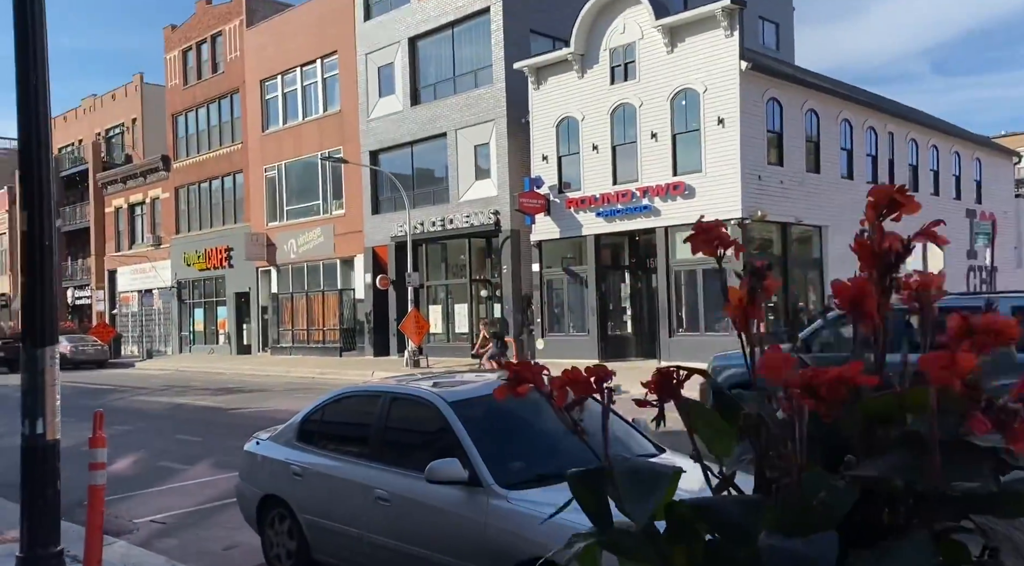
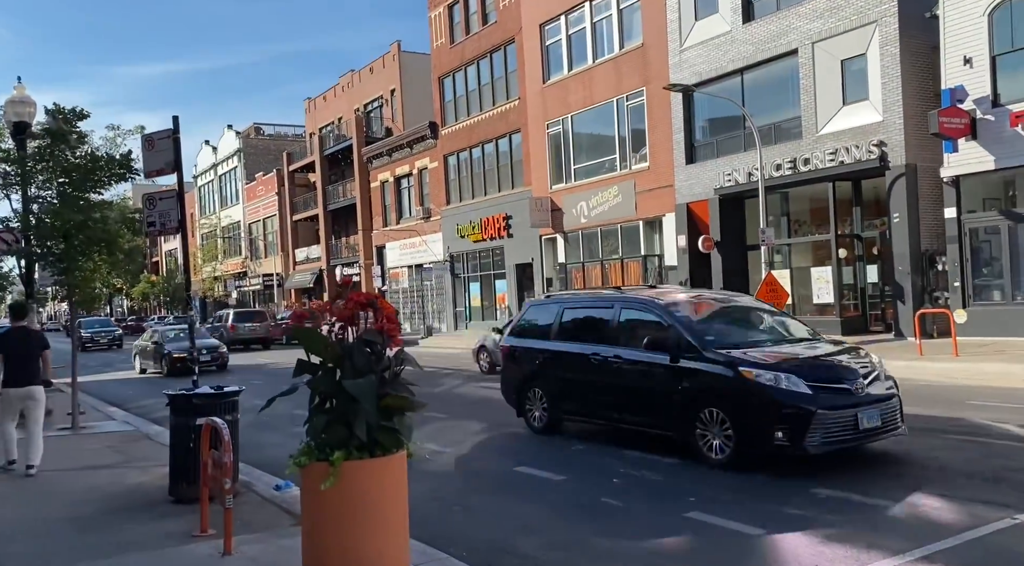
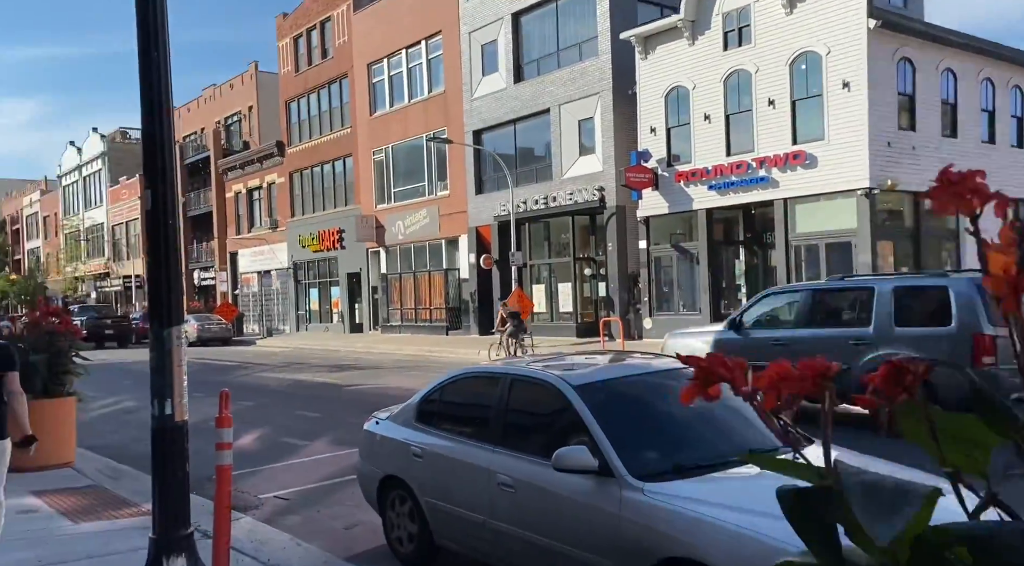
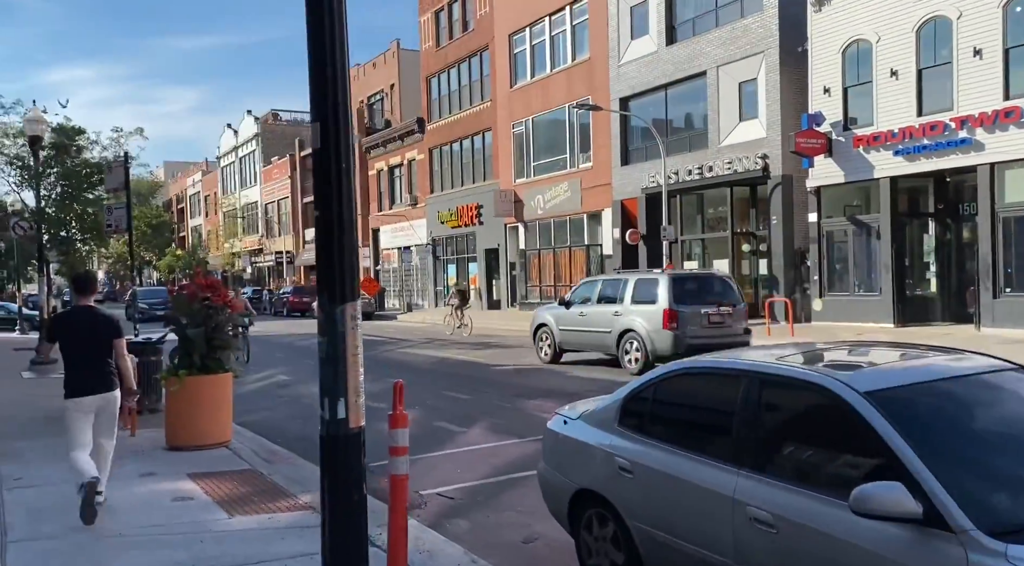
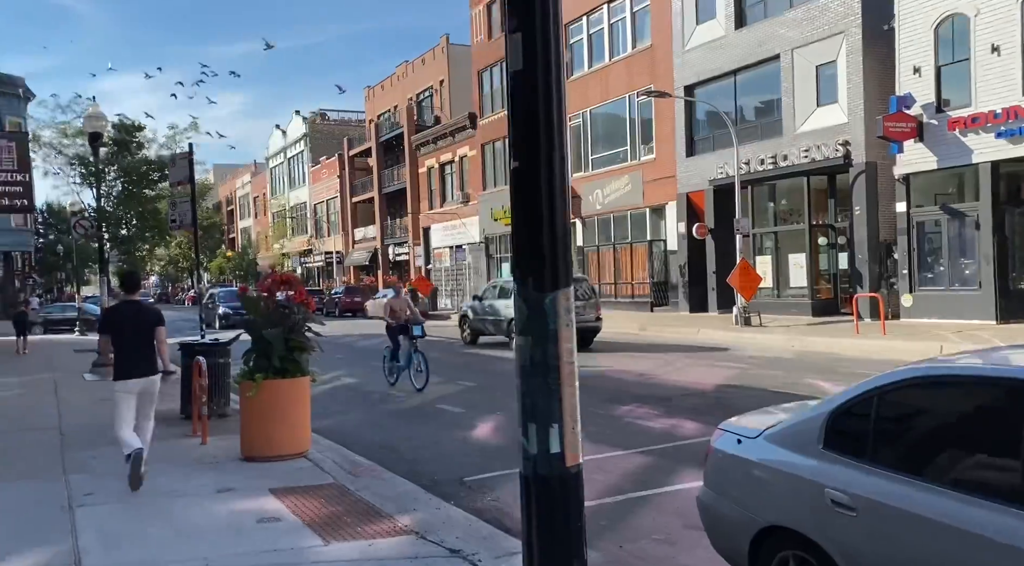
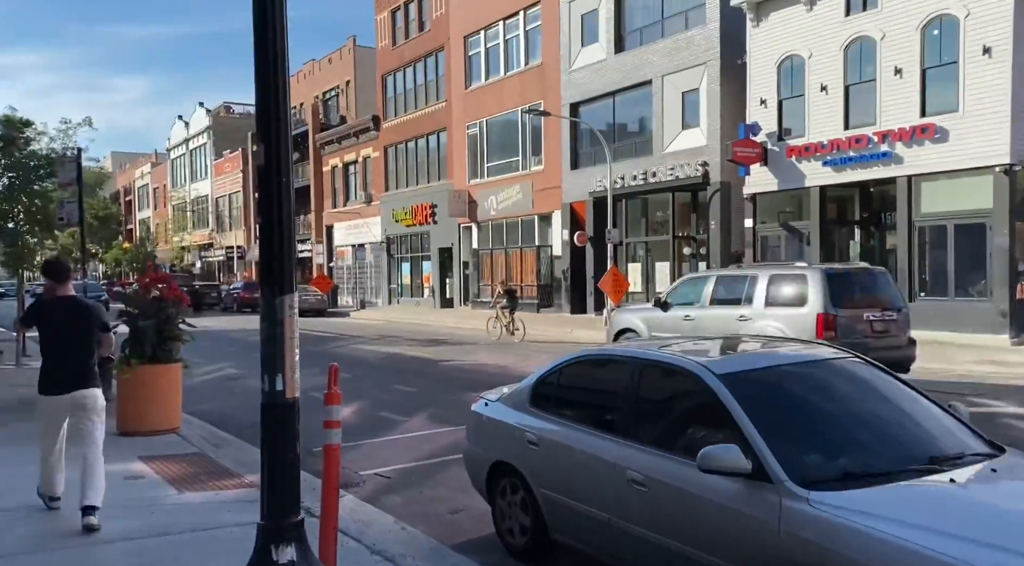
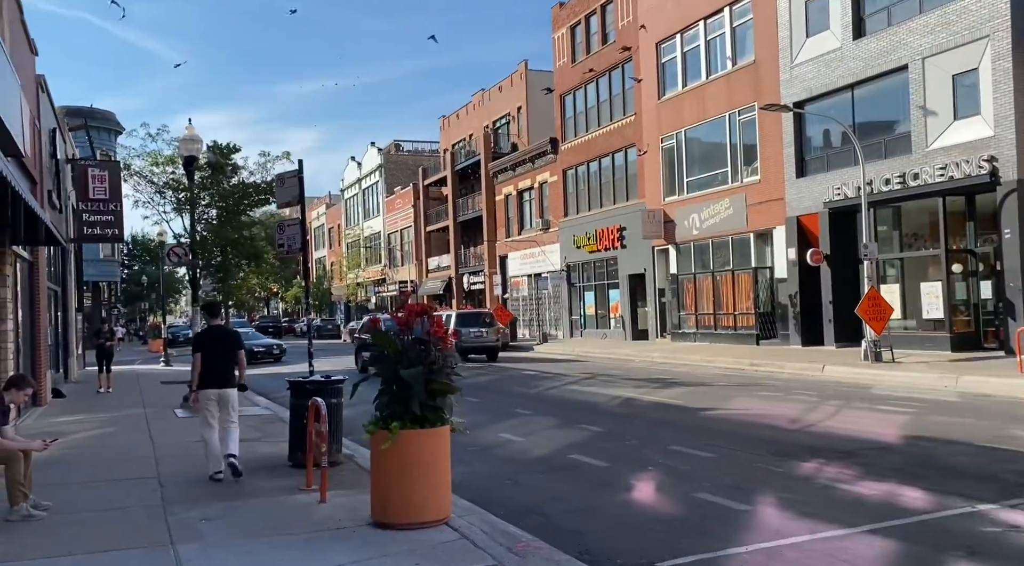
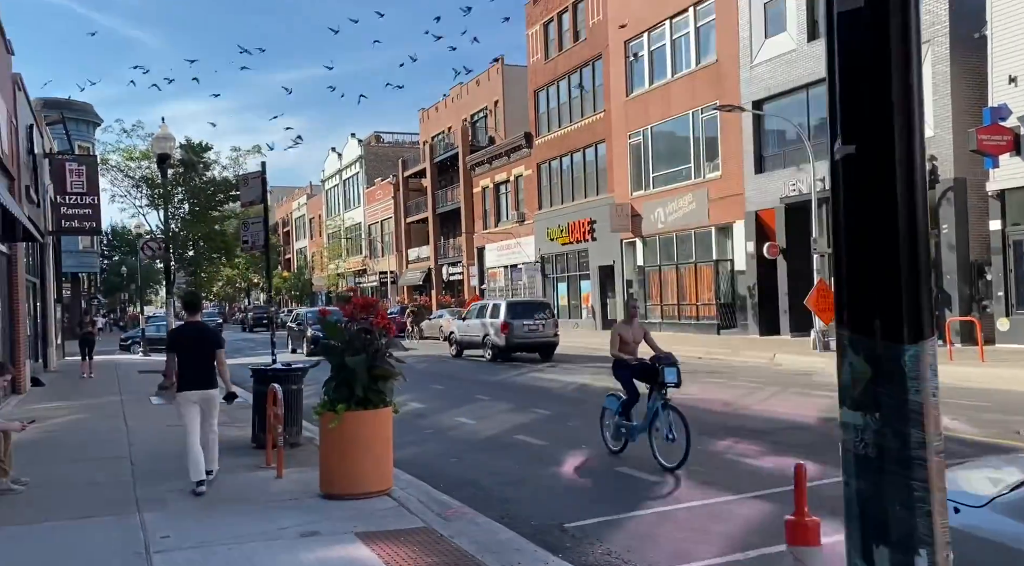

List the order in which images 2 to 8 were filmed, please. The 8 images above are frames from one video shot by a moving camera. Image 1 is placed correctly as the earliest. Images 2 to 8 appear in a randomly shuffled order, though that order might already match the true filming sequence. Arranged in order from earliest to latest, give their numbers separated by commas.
3, 6, 4, 5, 8, 7, 2
